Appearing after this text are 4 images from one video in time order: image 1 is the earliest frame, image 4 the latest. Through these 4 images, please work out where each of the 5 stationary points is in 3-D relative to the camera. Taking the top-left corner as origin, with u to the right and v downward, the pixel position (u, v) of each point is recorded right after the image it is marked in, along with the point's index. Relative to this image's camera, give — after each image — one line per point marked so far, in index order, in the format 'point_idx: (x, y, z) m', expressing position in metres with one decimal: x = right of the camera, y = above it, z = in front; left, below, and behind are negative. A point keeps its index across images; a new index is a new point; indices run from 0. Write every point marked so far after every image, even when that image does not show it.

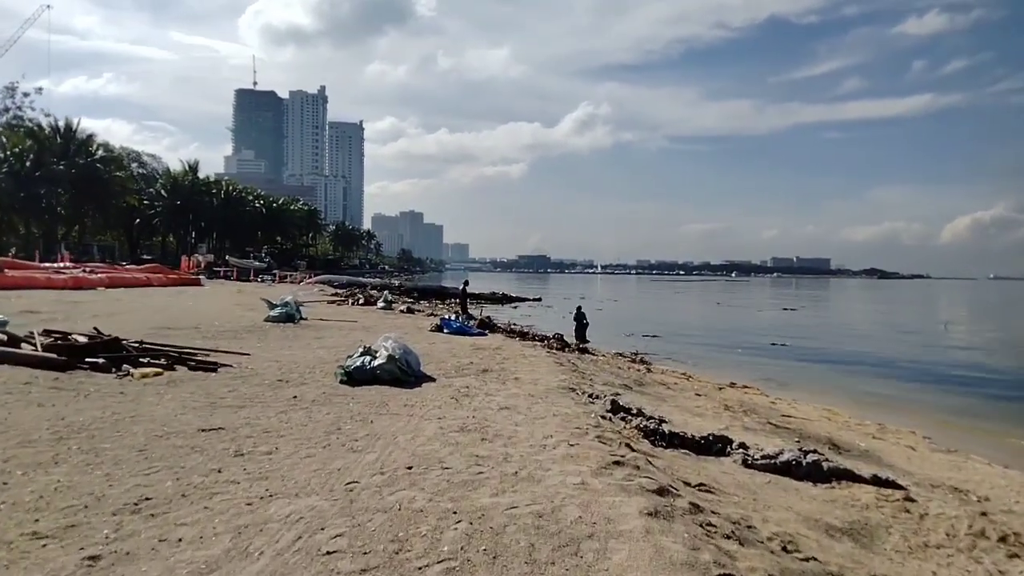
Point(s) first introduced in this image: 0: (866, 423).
0: (+8.3, -3.2, +16.6) m
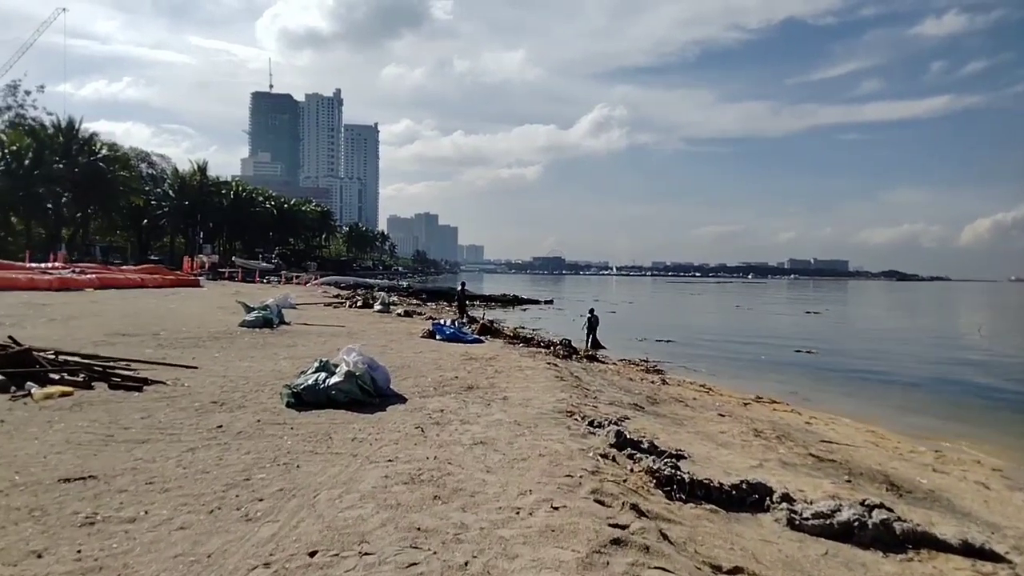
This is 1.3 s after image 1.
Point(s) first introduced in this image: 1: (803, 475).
0: (+8.2, -3.2, +14.1) m
1: (+4.2, -2.7, +10.2) m
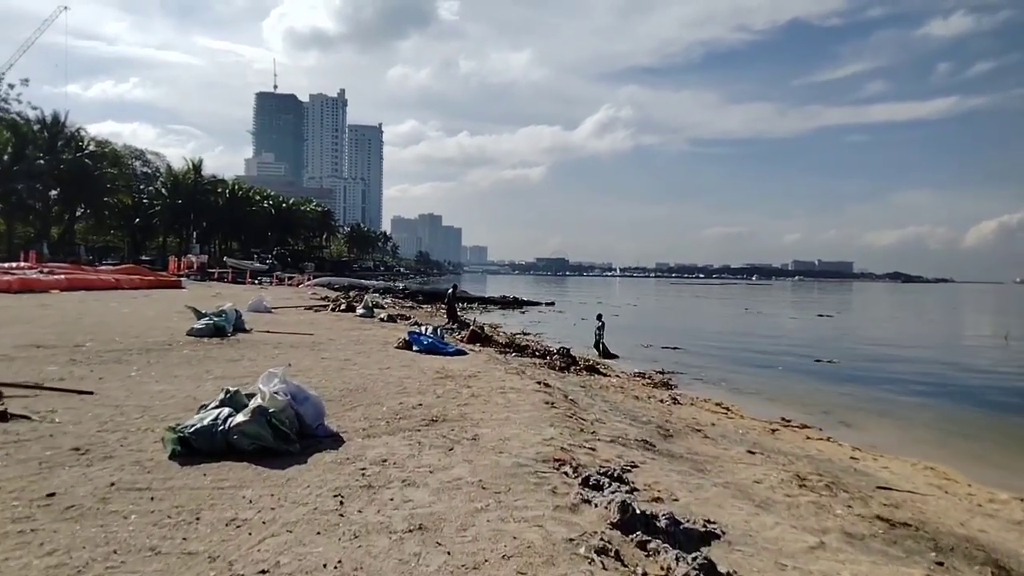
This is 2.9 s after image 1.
0: (+7.8, -3.3, +11.2) m
1: (+3.8, -2.8, +7.3) m
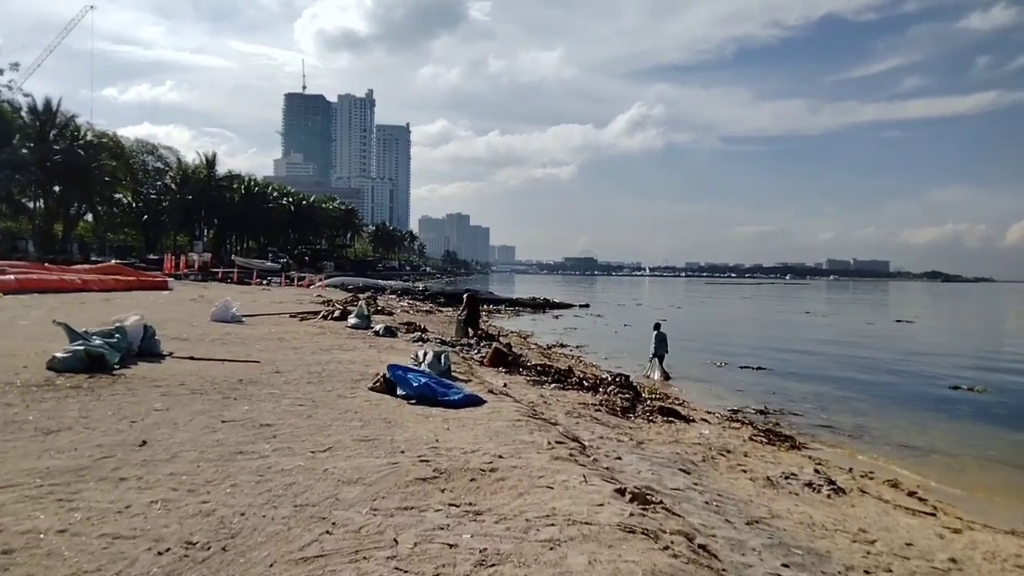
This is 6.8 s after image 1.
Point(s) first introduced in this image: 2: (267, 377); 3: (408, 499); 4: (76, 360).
0: (+8.2, -3.4, +3.8) m
1: (+4.1, -2.9, +0.1) m
2: (-4.4, -1.6, +12.7) m
3: (-0.9, -1.9, +6.5) m
4: (-7.2, -1.2, +11.7) m
